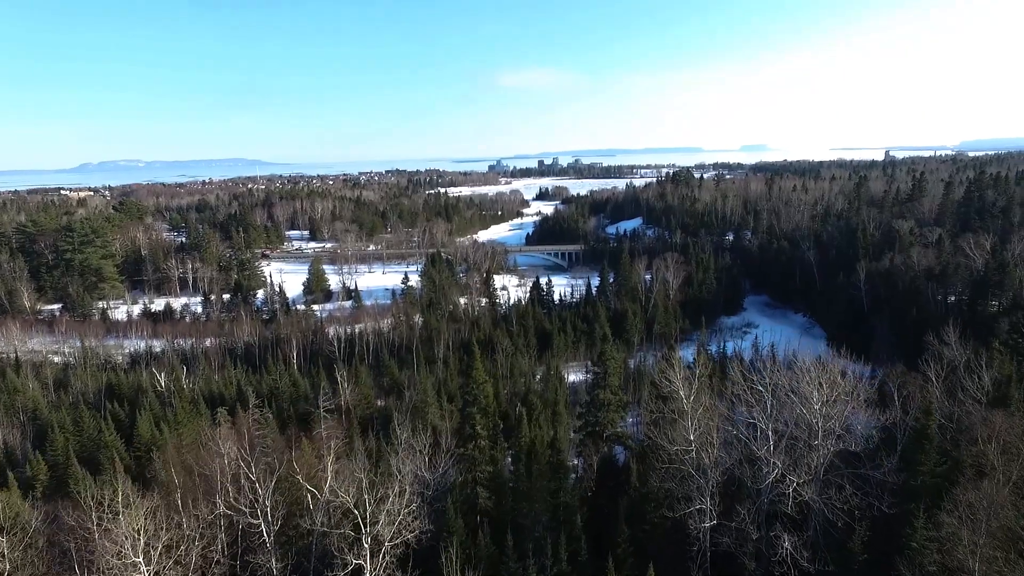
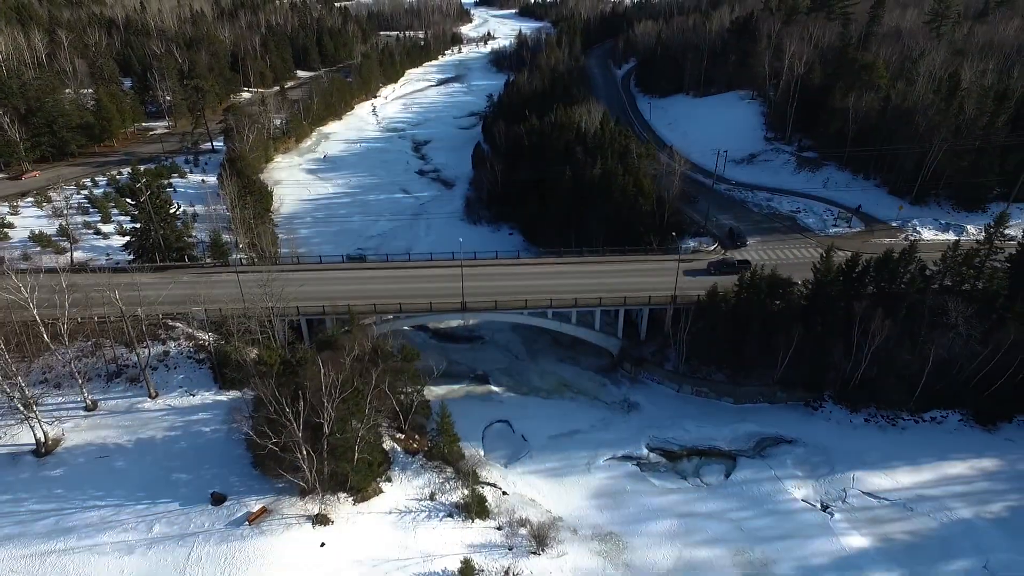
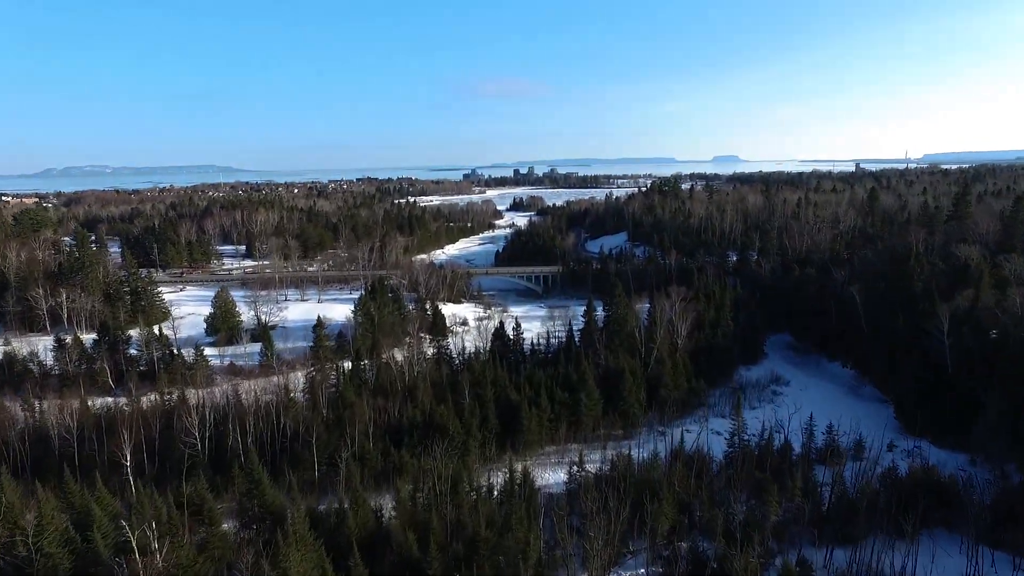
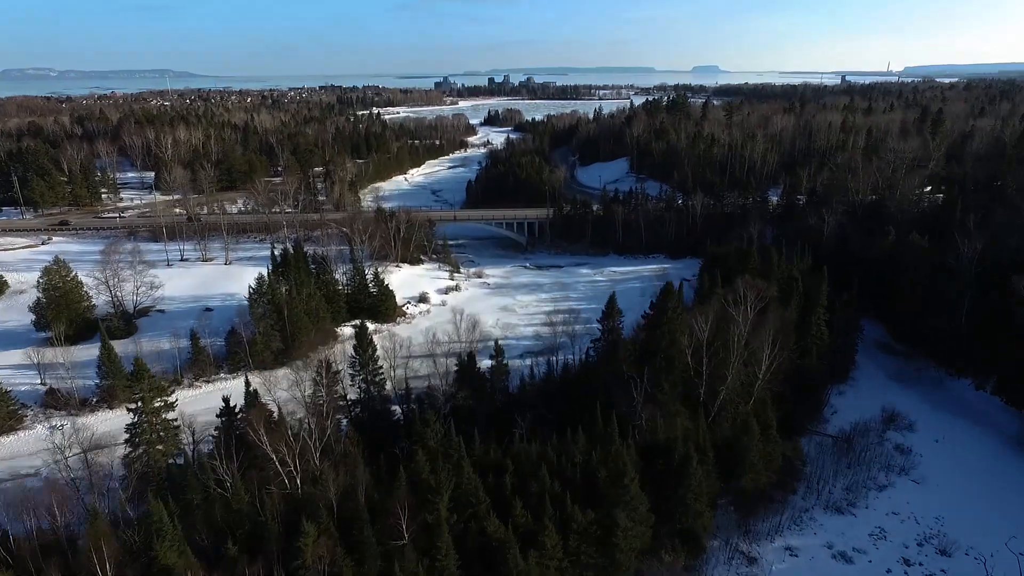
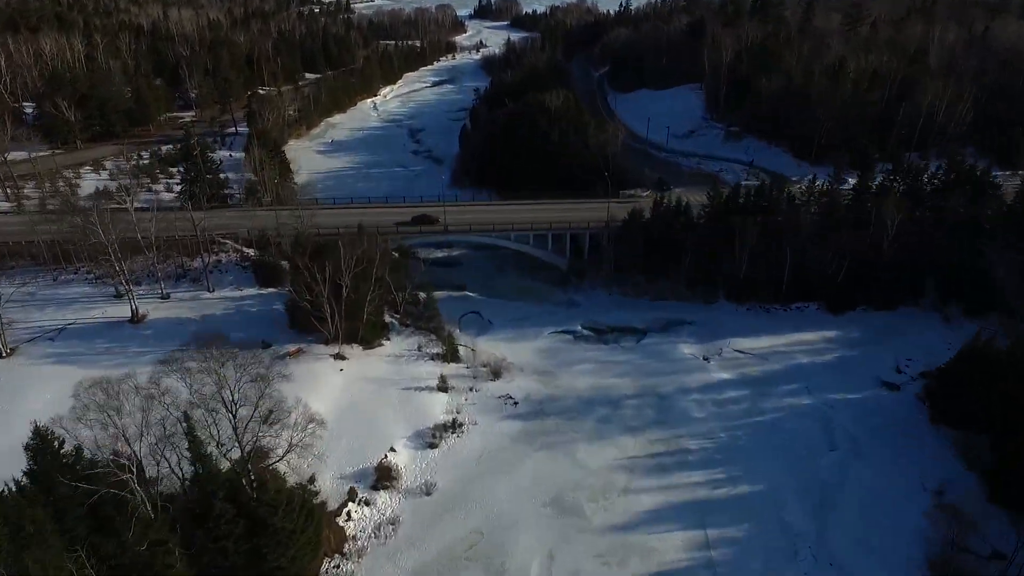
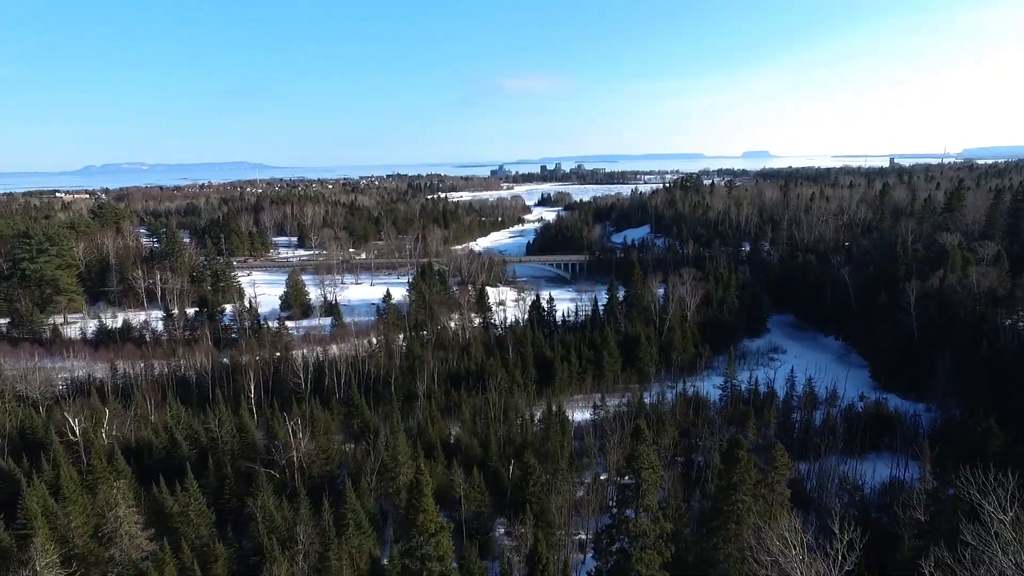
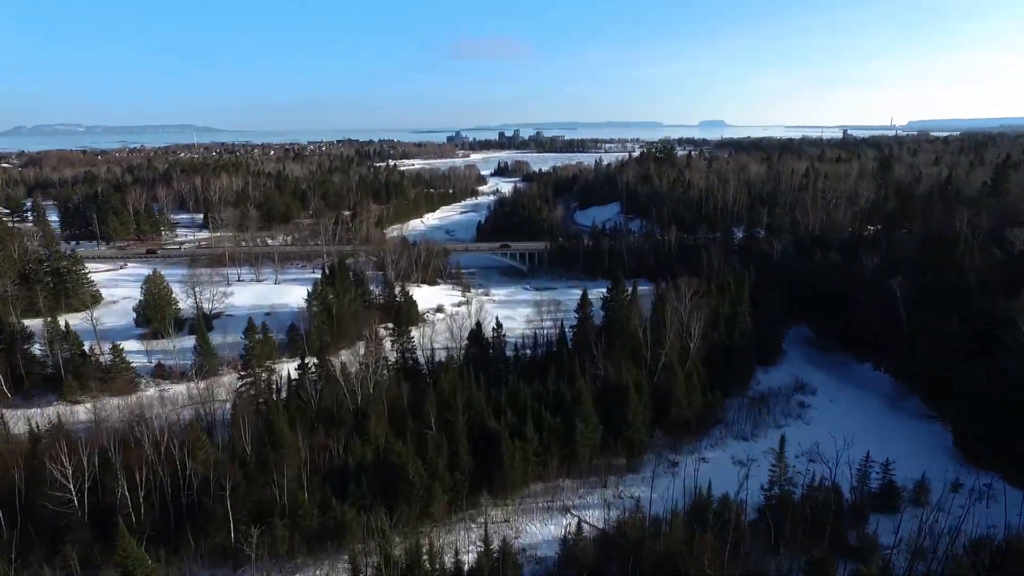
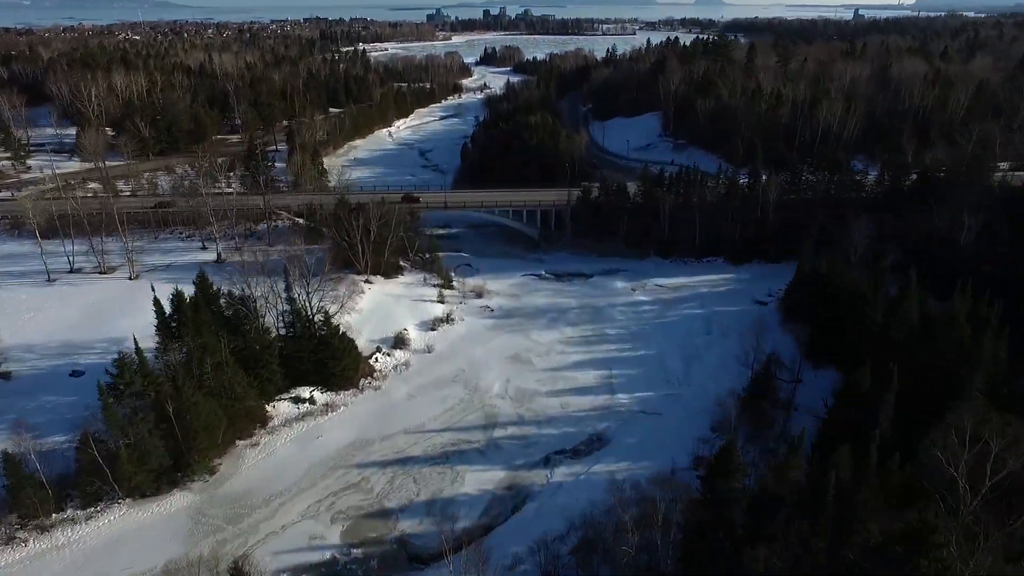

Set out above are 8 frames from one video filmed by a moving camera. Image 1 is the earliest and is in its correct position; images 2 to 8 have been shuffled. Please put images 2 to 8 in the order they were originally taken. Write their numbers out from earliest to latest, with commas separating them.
6, 3, 7, 4, 8, 5, 2
